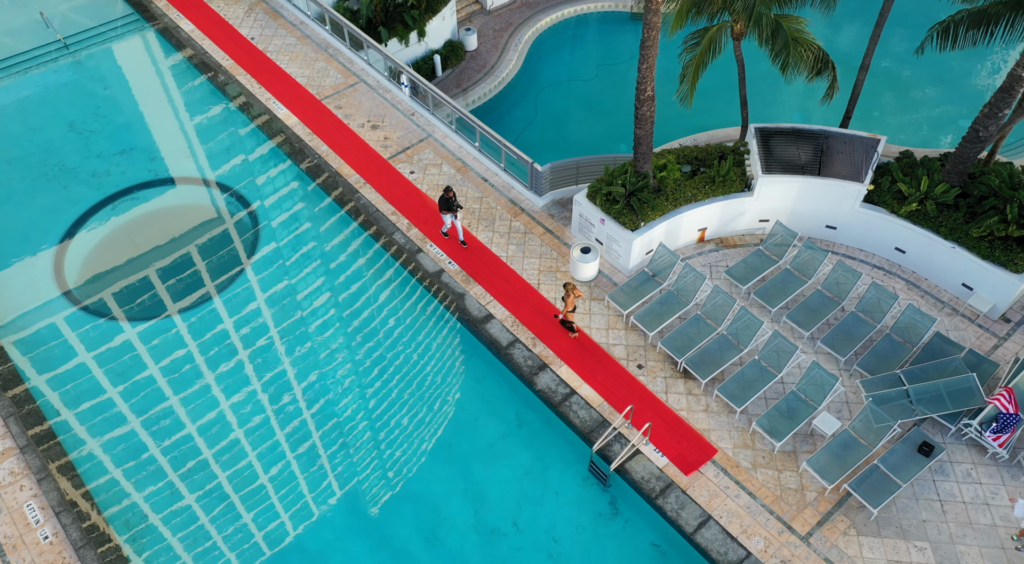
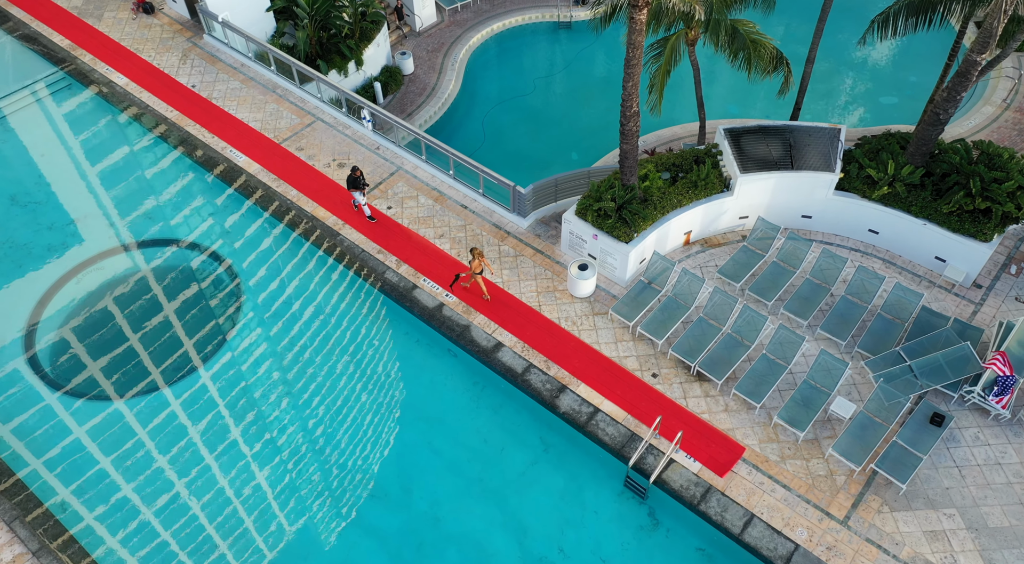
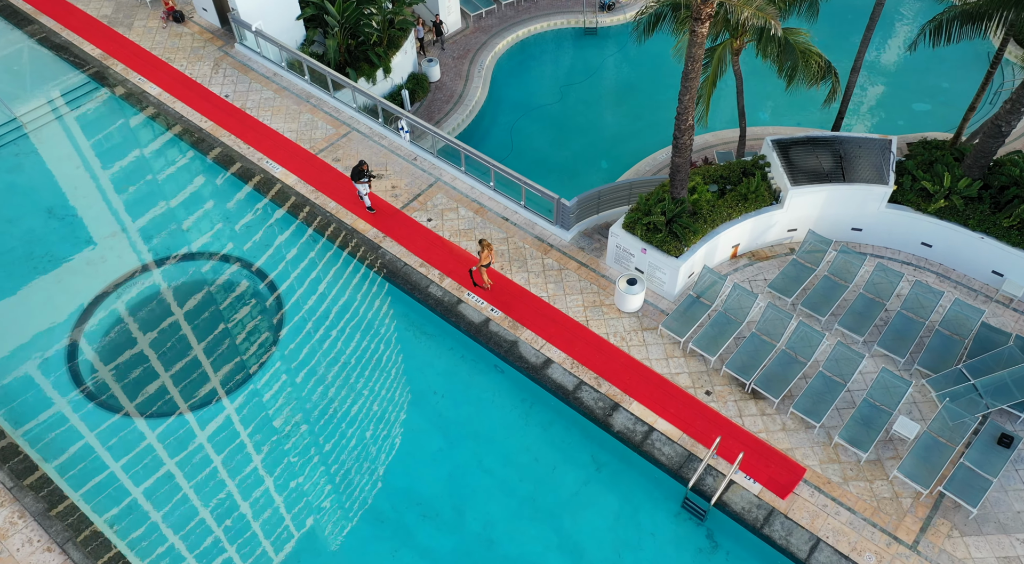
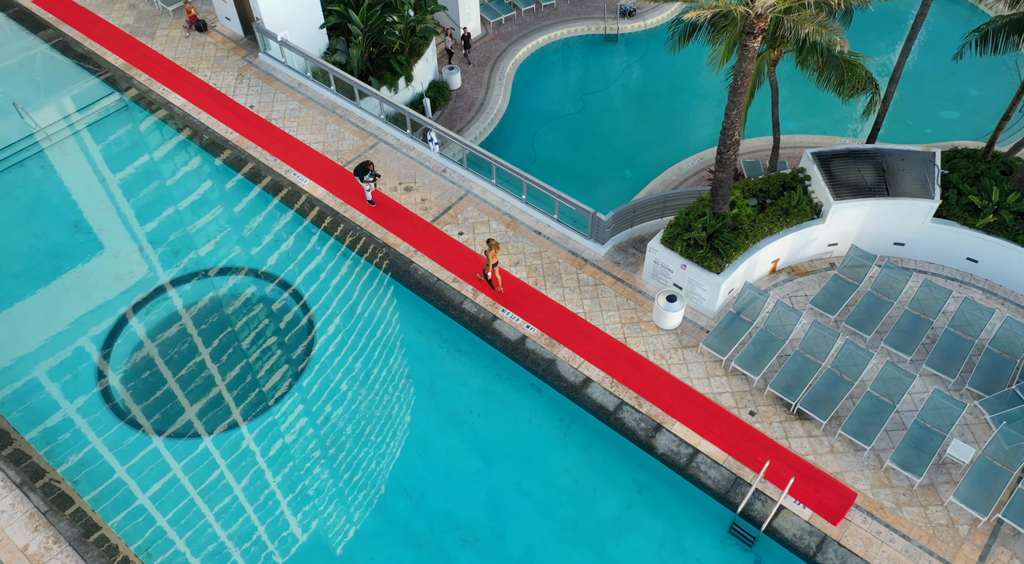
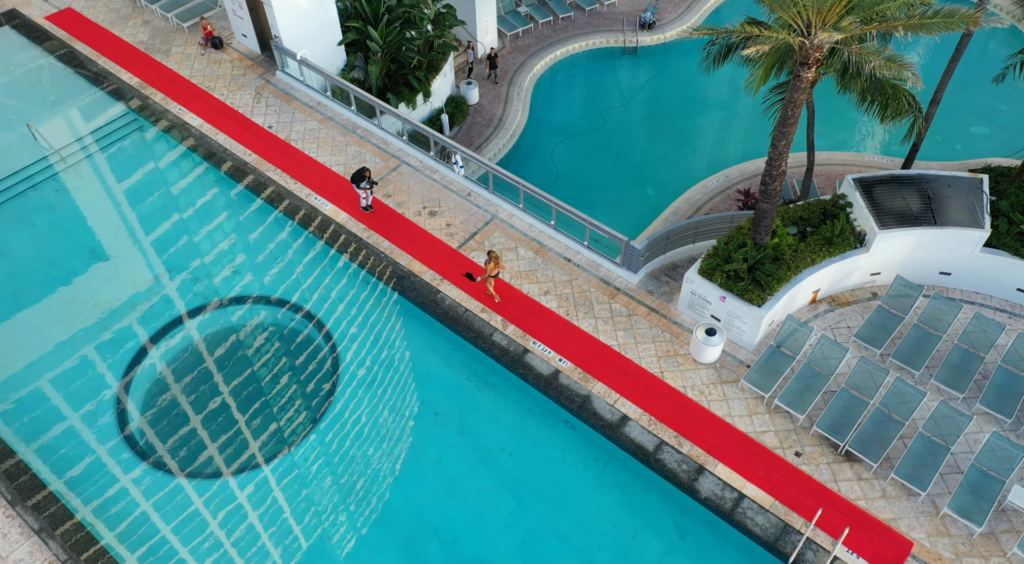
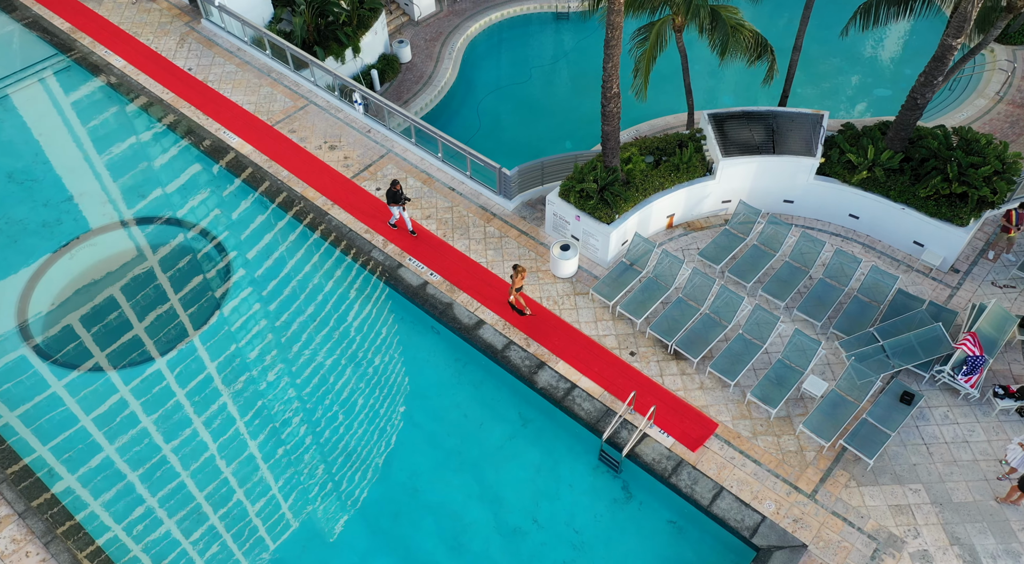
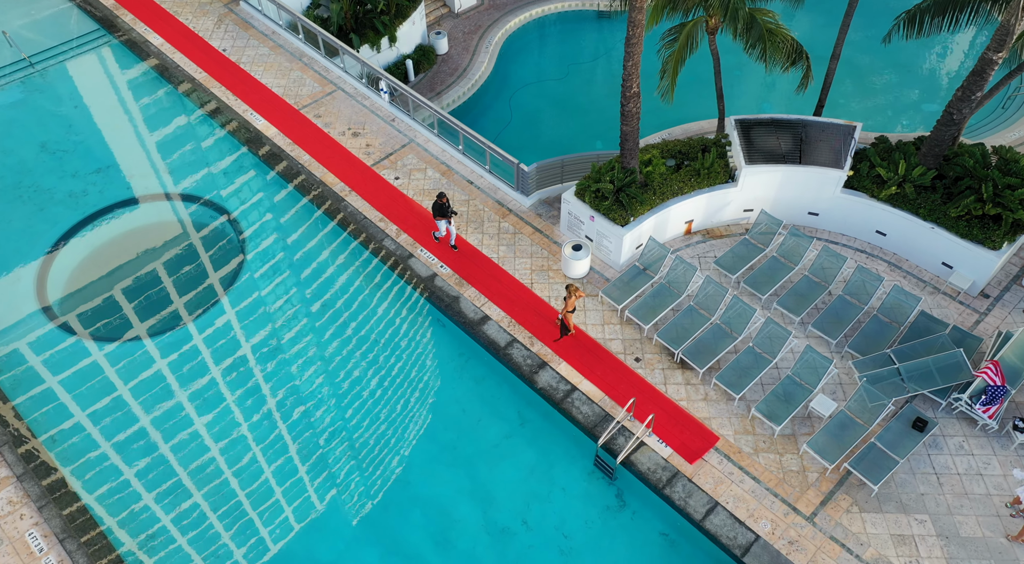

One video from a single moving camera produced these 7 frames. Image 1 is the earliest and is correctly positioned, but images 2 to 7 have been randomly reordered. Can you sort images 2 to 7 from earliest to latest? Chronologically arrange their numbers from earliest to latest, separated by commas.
7, 6, 2, 3, 4, 5
